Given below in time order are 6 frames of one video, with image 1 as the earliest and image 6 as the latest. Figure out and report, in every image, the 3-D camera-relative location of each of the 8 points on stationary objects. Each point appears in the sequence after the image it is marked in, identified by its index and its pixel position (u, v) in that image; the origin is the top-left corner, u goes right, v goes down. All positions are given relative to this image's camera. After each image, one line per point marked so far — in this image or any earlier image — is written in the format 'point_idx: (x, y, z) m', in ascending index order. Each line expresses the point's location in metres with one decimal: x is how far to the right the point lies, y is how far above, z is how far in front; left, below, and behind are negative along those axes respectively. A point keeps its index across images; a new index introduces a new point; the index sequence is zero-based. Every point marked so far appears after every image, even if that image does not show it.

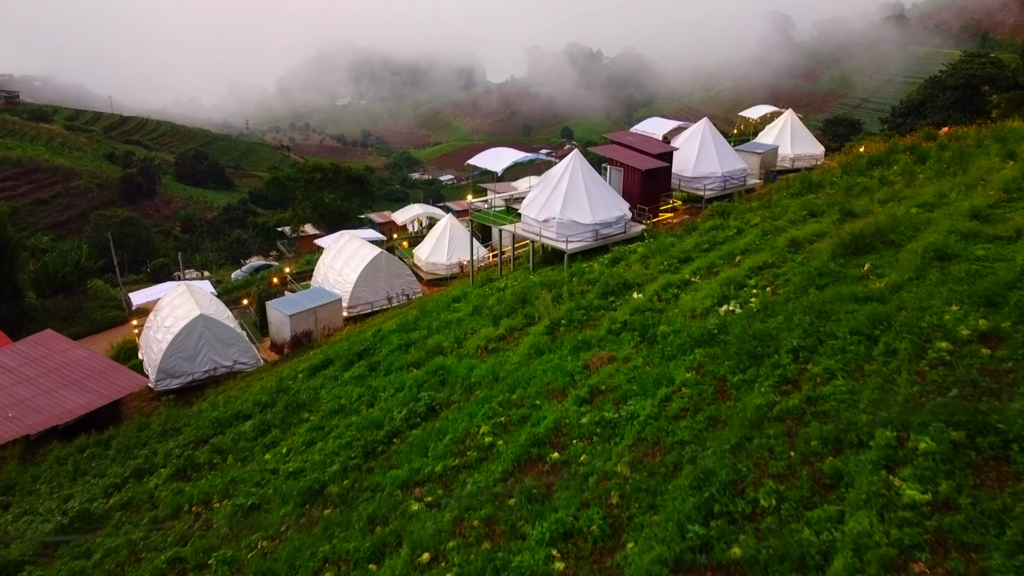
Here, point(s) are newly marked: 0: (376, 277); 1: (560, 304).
0: (-3.3, +0.3, +19.9) m
1: (+0.6, -0.2, +10.7) m
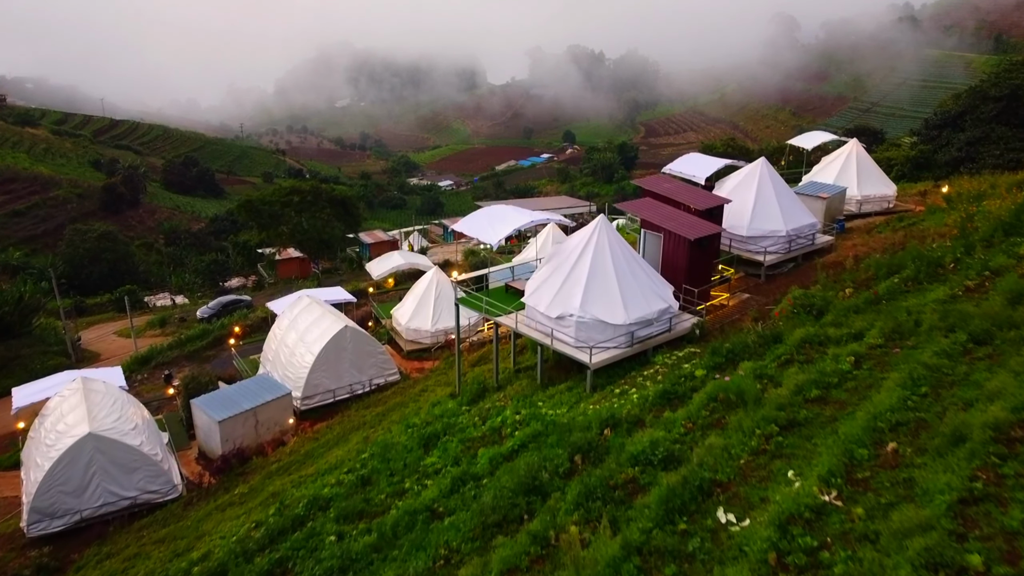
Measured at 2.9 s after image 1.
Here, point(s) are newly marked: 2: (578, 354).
0: (-3.3, -1.3, +15.6) m
1: (+0.6, -1.8, +6.4) m
2: (+0.8, -0.8, +10.2) m
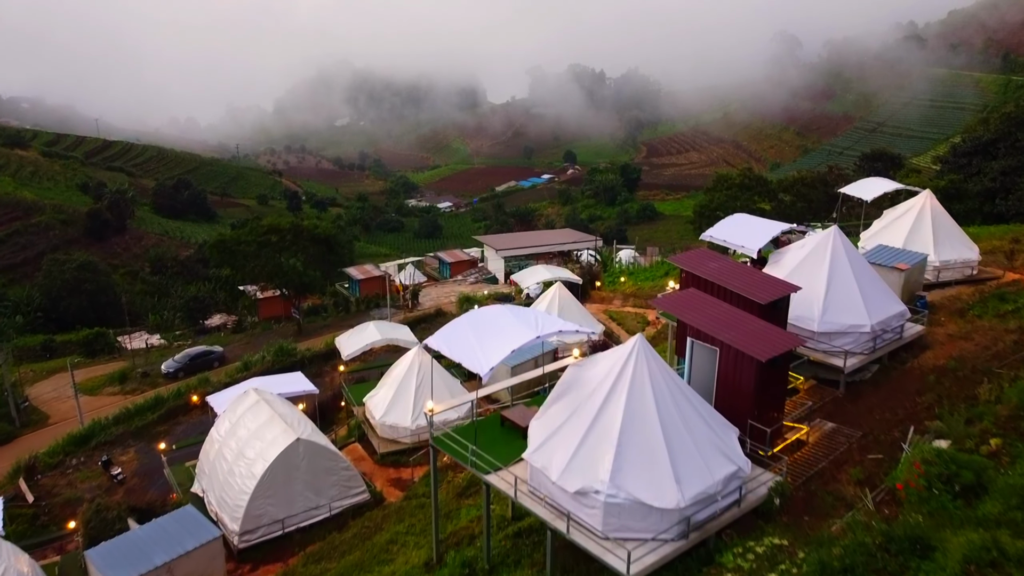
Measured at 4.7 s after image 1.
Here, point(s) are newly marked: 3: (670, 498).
0: (-3.3, -2.8, +12.2) m
1: (+0.6, -3.1, +2.9) m
2: (+0.8, -2.2, +6.8) m
3: (+1.3, -1.8, +6.8) m
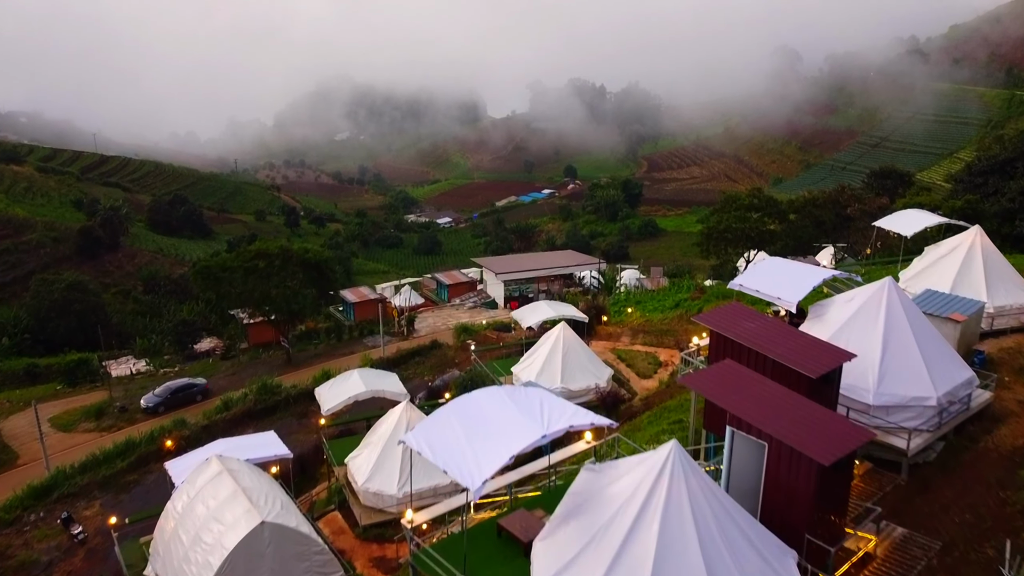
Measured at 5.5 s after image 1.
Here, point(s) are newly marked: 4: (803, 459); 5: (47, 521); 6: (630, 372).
0: (-3.3, -3.6, +10.5) m
1: (+0.6, -3.7, +1.2) m
2: (+0.8, -2.9, +5.0) m
3: (+1.3, -2.4, +5.1) m
4: (+2.4, -1.4, +6.8) m
5: (-10.2, -5.1, +18.0) m
6: (+2.7, -1.9, +18.6) m
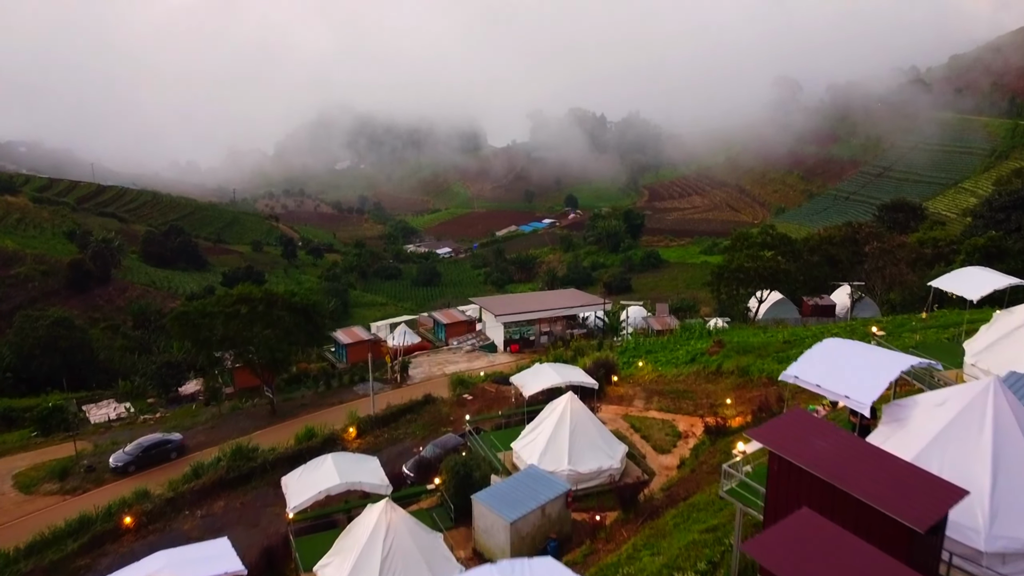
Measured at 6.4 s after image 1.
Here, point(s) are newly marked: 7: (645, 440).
0: (-3.3, -4.5, +8.2) m
1: (+0.6, -4.4, -1.0) m
2: (+0.8, -3.7, +2.8) m
3: (+1.3, -3.2, +2.9) m
4: (+2.4, -2.3, +4.6) m
5: (-10.2, -6.3, +15.7) m
6: (+2.7, -3.2, +16.4) m
7: (+2.7, -3.1, +16.7) m
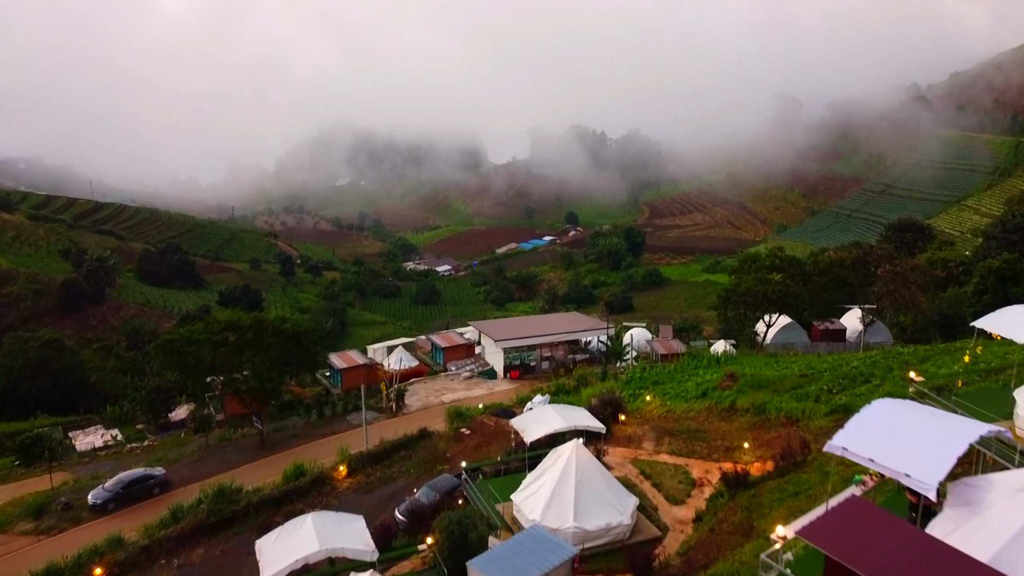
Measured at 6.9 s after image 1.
0: (-3.3, -5.0, +6.9) m
1: (+0.6, -4.7, -2.3) m
2: (+0.8, -4.1, +1.5) m
3: (+1.3, -3.6, +1.6) m
4: (+2.4, -2.7, +3.4) m
5: (-10.2, -7.0, +14.4) m
6: (+2.7, -3.8, +15.1) m
7: (+2.7, -3.8, +15.4) m
